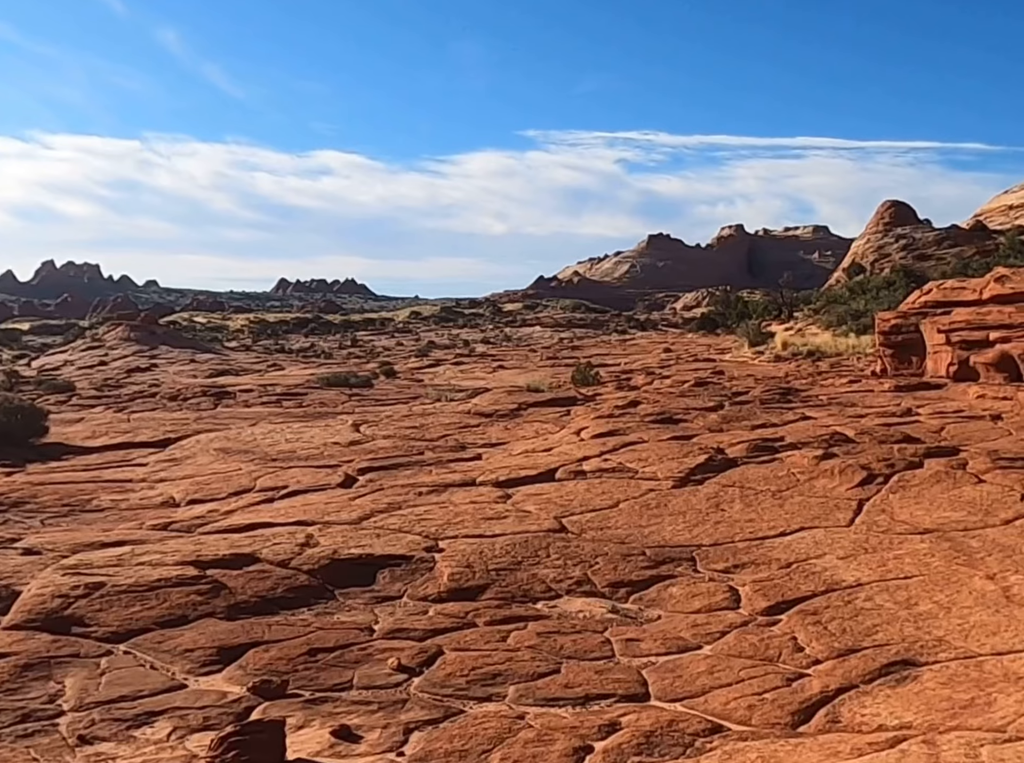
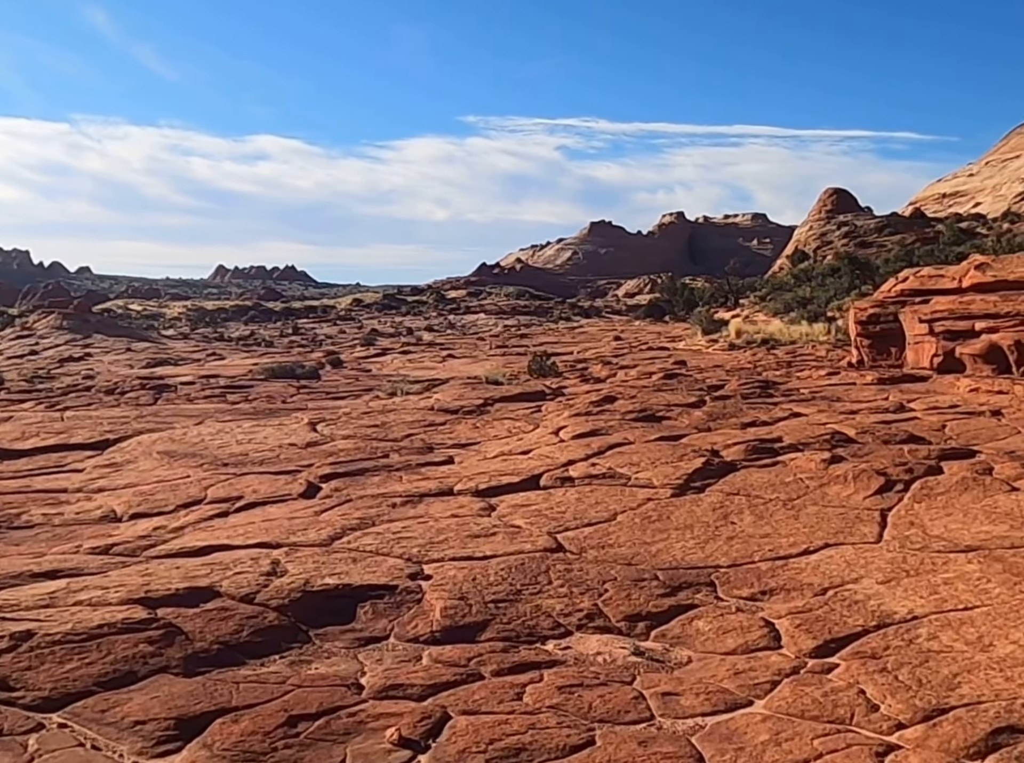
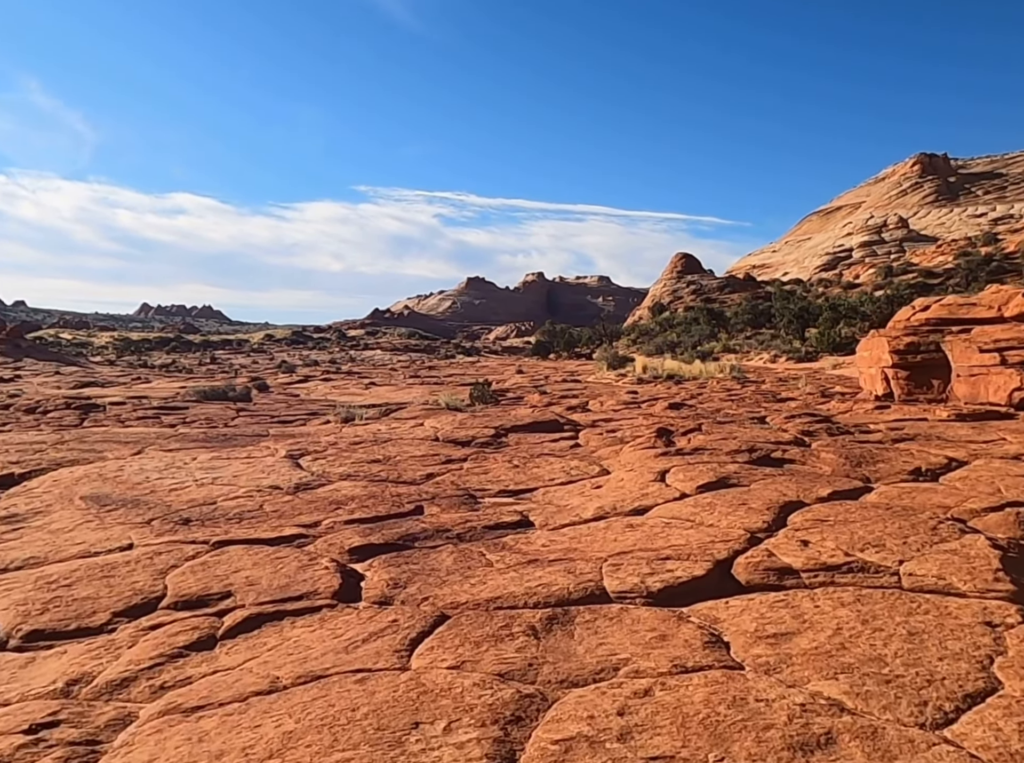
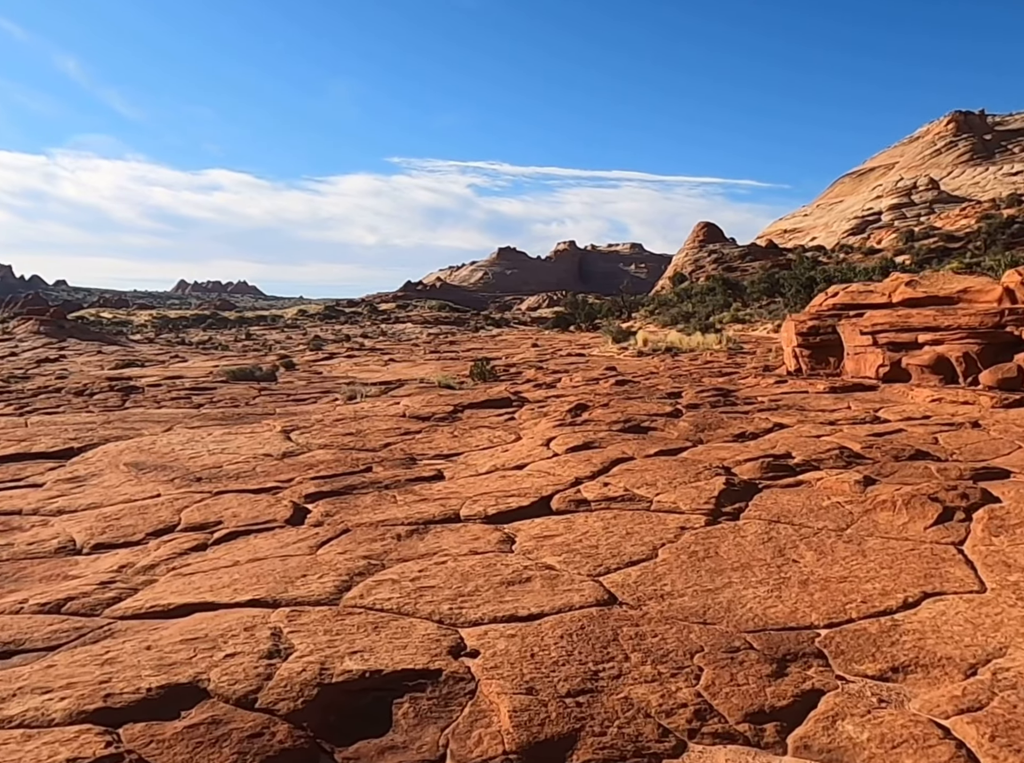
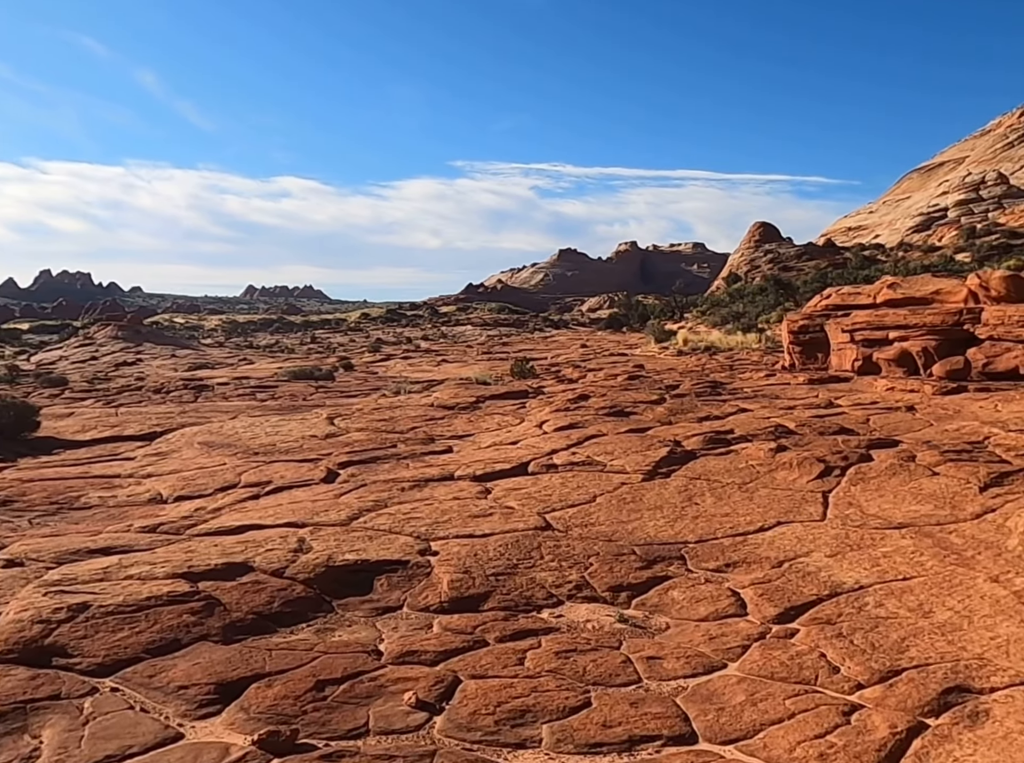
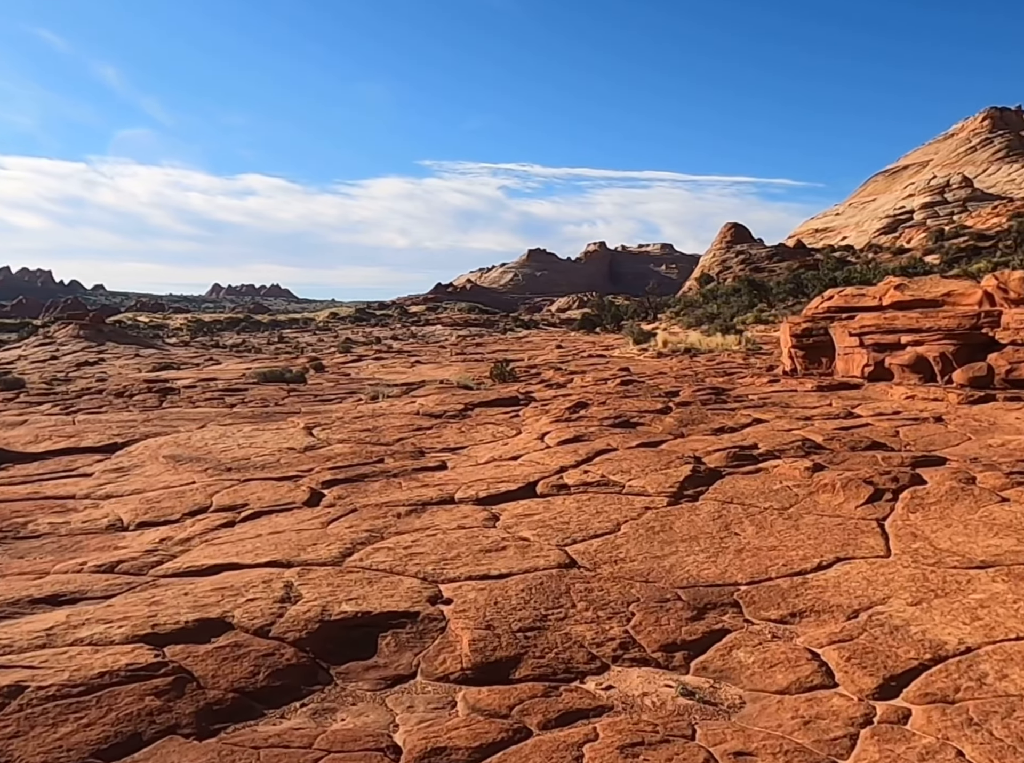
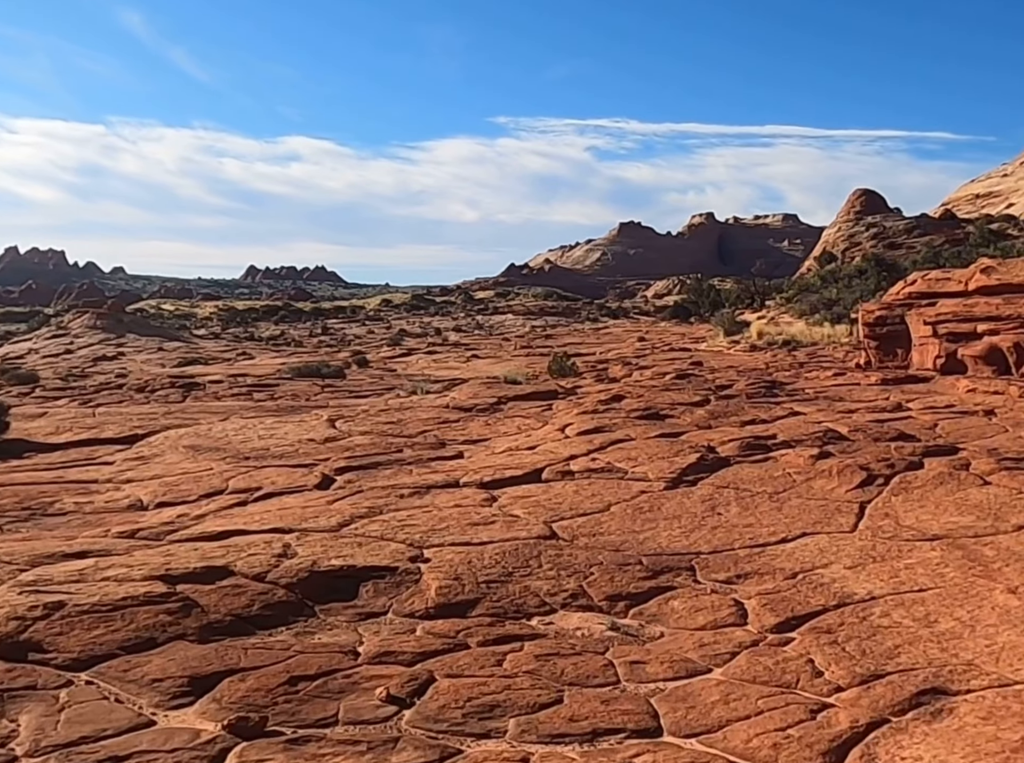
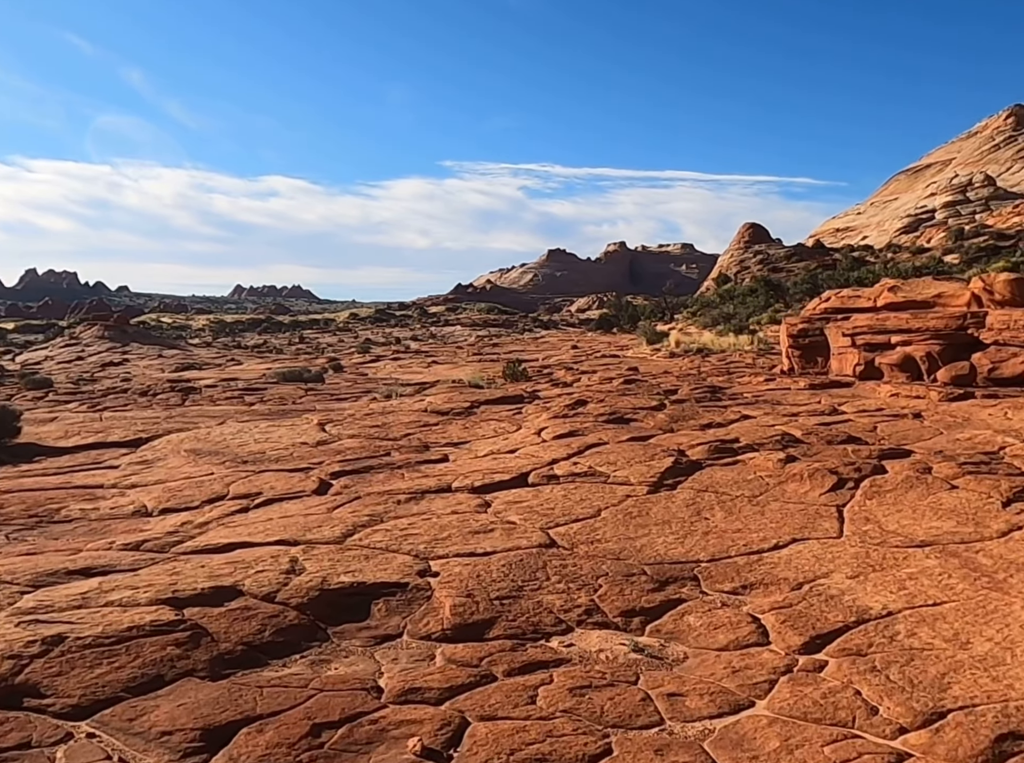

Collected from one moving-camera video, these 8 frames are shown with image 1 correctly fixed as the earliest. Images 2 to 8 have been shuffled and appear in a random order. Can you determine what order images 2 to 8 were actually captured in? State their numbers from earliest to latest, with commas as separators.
7, 2, 5, 8, 6, 4, 3
